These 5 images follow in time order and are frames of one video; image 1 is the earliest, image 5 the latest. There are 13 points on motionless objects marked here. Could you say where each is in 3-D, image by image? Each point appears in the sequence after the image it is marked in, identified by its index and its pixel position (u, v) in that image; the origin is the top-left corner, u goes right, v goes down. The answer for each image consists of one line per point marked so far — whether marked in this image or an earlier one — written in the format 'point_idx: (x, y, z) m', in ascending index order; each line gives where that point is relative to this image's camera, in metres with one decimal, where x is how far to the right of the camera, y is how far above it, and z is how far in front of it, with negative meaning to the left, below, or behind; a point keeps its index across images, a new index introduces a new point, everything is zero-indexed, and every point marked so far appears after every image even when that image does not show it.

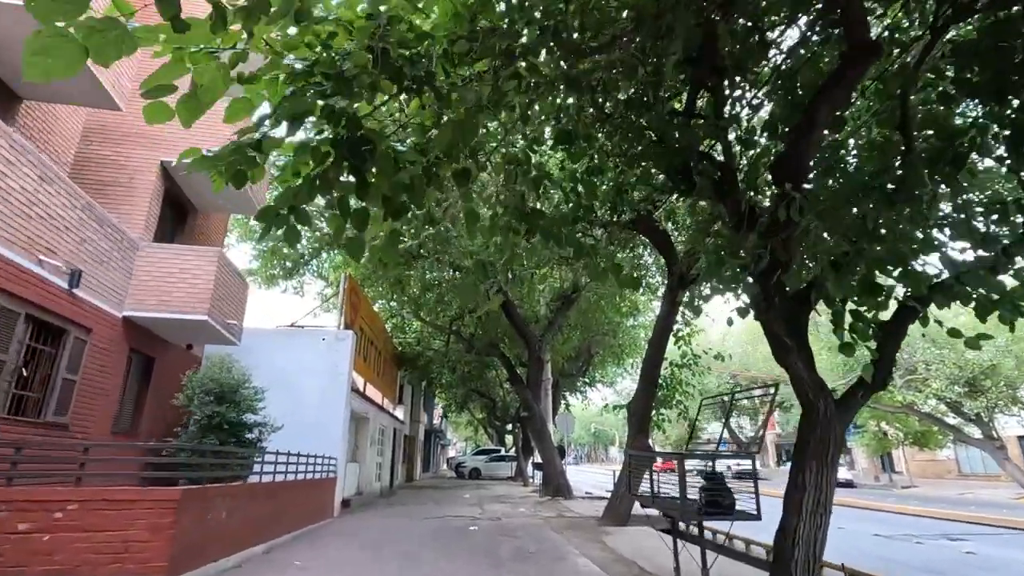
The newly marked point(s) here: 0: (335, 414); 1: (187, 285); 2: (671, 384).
0: (-4.0, -2.8, +11.9) m
1: (-5.4, 0.0, +8.9) m
2: (+3.9, -2.3, +13.2) m
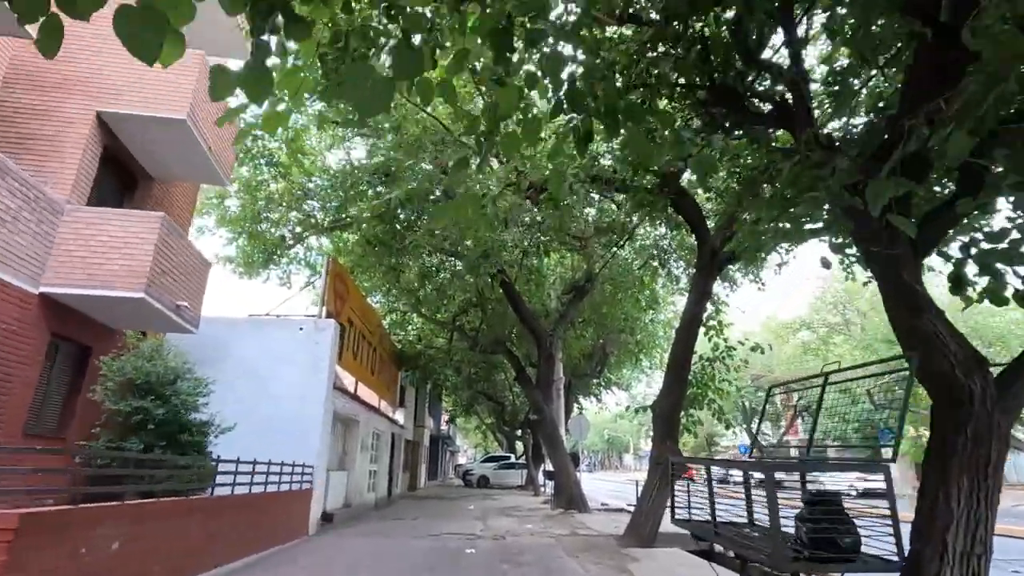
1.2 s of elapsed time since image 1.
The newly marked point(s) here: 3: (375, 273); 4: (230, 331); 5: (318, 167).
0: (-3.8, -2.4, +10.3) m
1: (-5.4, +0.4, +7.4) m
2: (+4.1, -1.9, +11.4) m
3: (-4.0, +0.4, +15.6) m
4: (-5.6, -1.0, +10.8) m
5: (-4.7, +2.9, +12.6) m
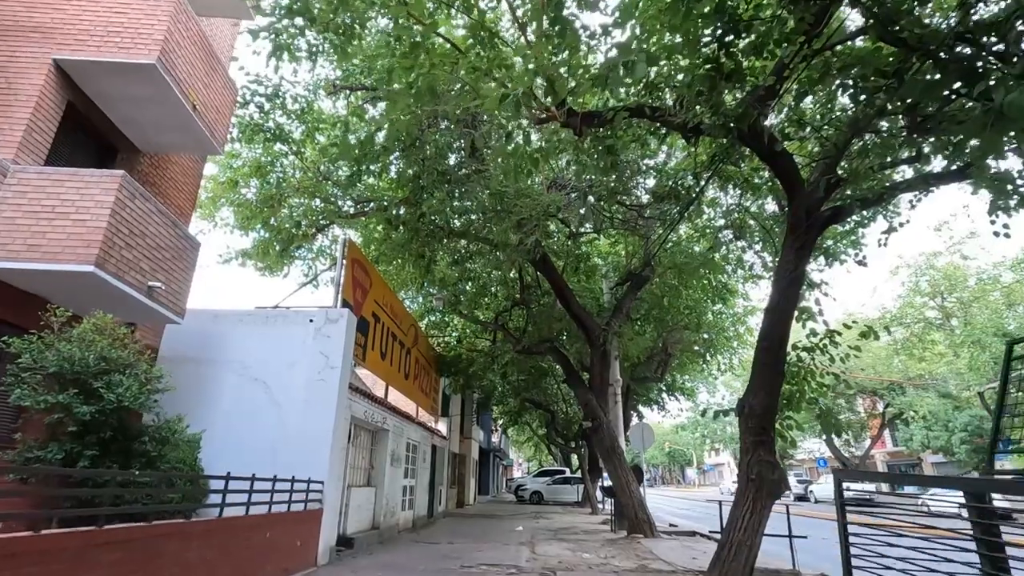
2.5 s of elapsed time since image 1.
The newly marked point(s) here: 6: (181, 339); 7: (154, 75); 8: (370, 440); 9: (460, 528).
0: (-3.1, -2.1, +8.7) m
1: (-5.0, +0.7, +6.0) m
2: (+4.9, -1.4, +9.1) m
3: (-2.8, +0.6, +14.1) m
4: (-4.8, -0.7, +9.4) m
5: (-3.8, +3.1, +11.2) m
6: (-5.7, -0.9, +9.3) m
7: (-4.7, +2.8, +7.1) m
8: (-3.1, -3.3, +11.6) m
9: (-1.5, -7.0, +15.6) m
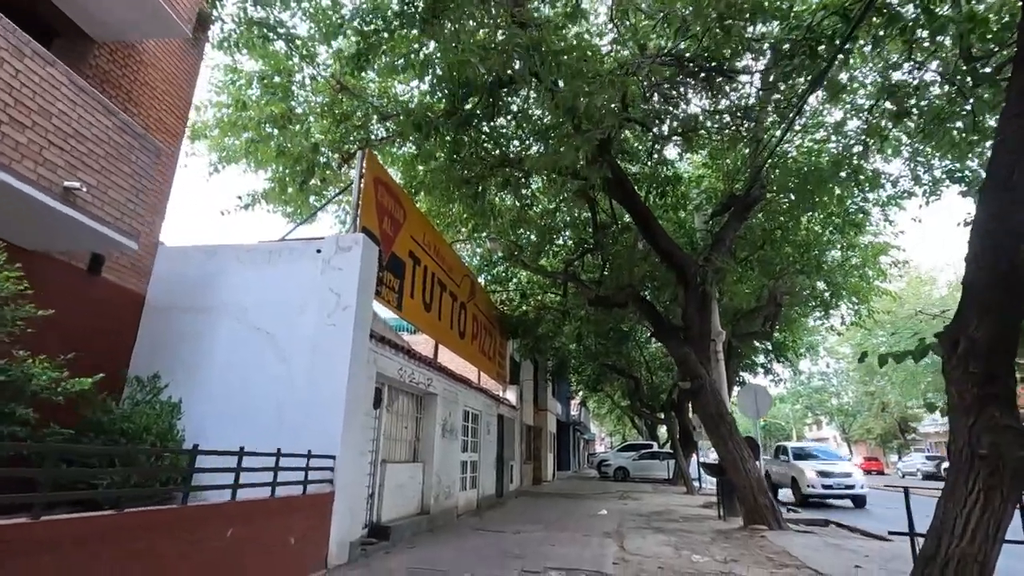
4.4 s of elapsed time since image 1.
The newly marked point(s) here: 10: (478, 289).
0: (-2.2, -1.1, +6.6) m
1: (-4.6, +1.6, +4.1) m
2: (+5.7, 0.0, +5.9) m
3: (-1.3, +1.9, +11.8) m
4: (-3.9, +0.3, +7.5) m
5: (-2.8, +4.2, +9.0) m
6: (-4.8, +0.1, +7.5) m
7: (-4.3, +3.7, +5.1) m
8: (-1.7, -2.1, +9.5) m
9: (+0.5, -5.5, +13.4) m
10: (-0.9, 0.0, +14.0) m
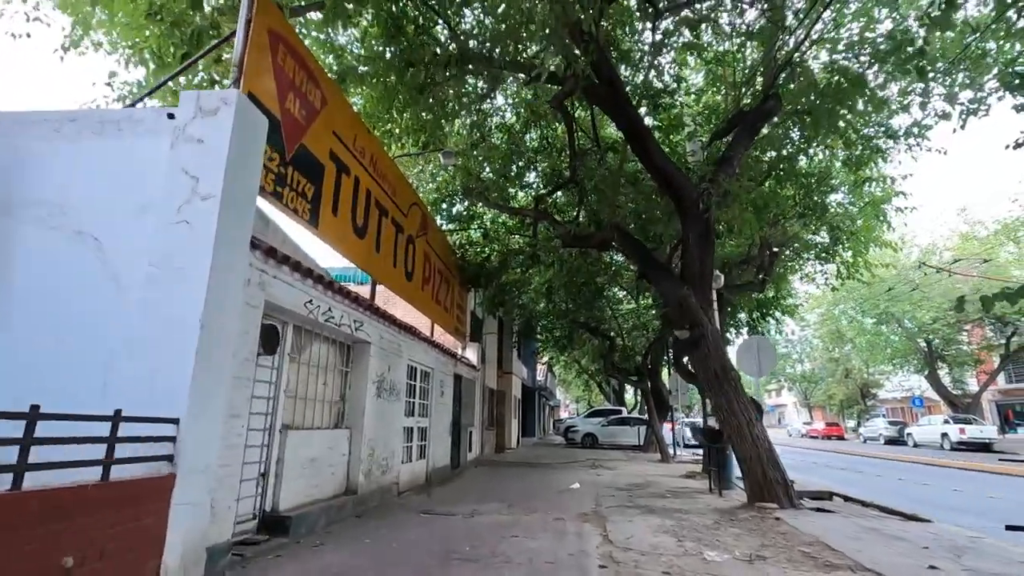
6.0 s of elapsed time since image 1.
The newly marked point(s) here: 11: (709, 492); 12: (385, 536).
0: (-2.6, -0.1, +4.3) m
1: (-4.8, +2.5, +1.5) m
2: (+5.3, +0.8, +4.0) m
3: (-2.0, +3.1, +9.3) m
4: (-4.3, +1.3, +5.0) m
5: (-3.3, +5.3, +6.3) m
6: (-5.3, +1.1, +5.0) m
7: (-4.5, +4.6, +2.3) m
8: (-2.4, -0.9, +7.3) m
9: (-0.4, -4.2, +11.5) m
10: (-1.7, +1.4, +11.7) m
11: (+3.6, -3.7, +9.8) m
12: (-1.4, -2.8, +6.1) m
